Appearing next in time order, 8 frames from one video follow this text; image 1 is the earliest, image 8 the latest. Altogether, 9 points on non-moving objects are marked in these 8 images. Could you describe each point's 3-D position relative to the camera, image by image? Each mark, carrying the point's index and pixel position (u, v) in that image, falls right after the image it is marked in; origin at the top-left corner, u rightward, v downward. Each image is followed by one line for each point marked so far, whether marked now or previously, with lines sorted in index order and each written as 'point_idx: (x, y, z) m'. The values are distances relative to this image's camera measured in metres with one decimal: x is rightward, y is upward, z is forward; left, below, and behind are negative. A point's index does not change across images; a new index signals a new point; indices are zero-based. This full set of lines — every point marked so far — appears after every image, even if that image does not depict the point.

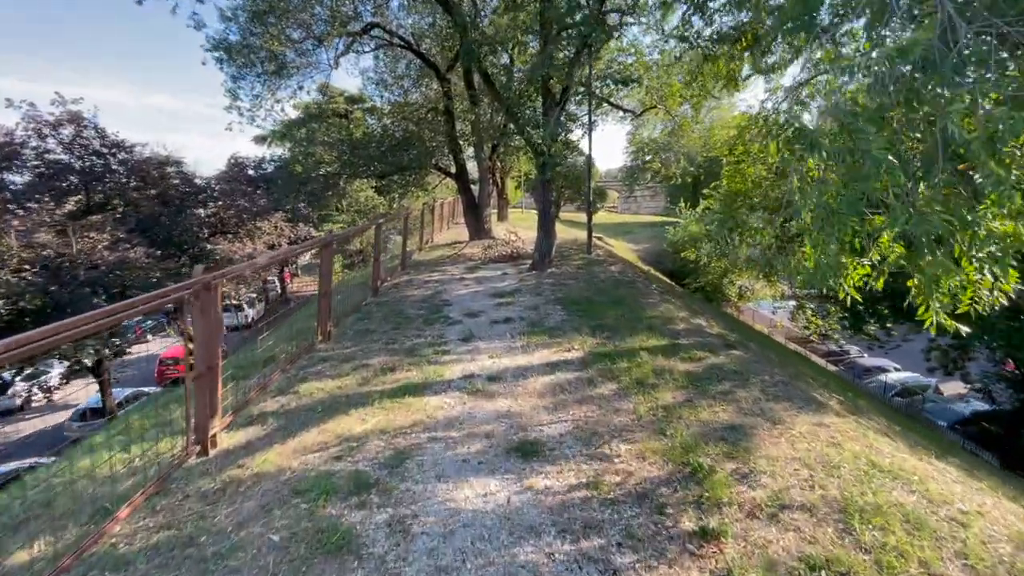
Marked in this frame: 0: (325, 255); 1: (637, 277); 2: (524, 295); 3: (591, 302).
0: (-2.4, +0.4, +6.3) m
1: (+2.5, +0.2, +9.9) m
2: (+0.2, -0.1, +8.2) m
3: (+1.2, -0.2, +7.5) m
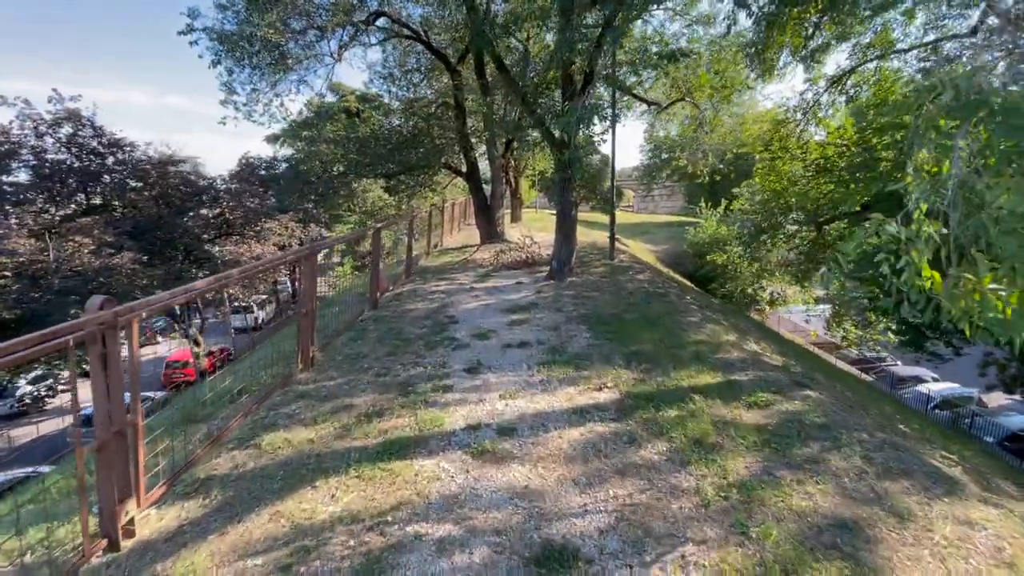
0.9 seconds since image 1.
0: (-2.2, +0.2, +5.3) m
1: (+2.8, 0.0, +8.8) m
2: (+0.4, -0.3, +7.1) m
3: (+1.4, -0.4, +6.4) m
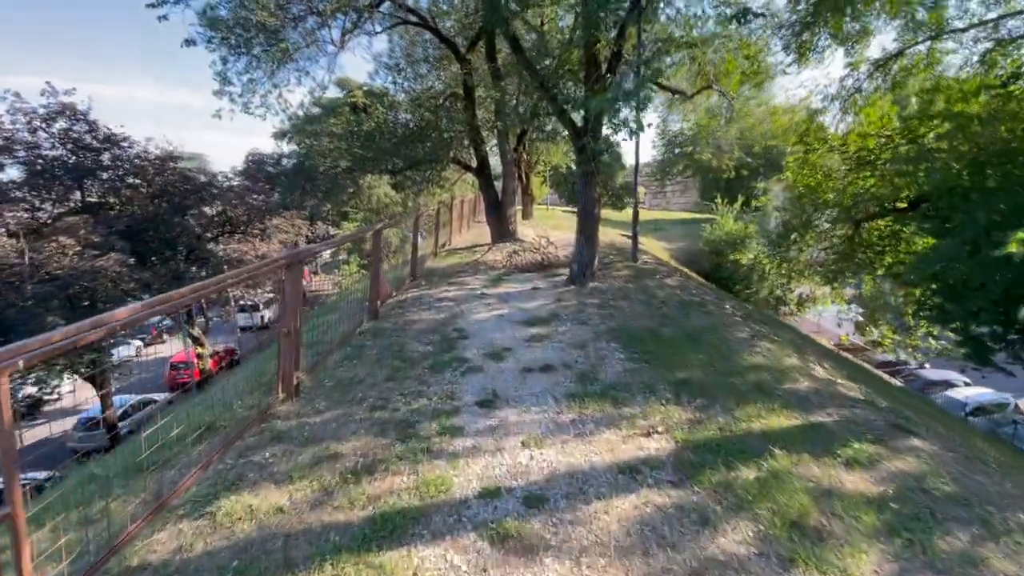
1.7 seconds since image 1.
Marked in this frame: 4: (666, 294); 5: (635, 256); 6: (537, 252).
0: (-2.0, +0.1, +4.5) m
1: (+3.0, -0.1, +7.9) m
2: (+0.7, -0.5, +6.2) m
3: (+1.6, -0.6, +5.5) m
4: (+2.4, -0.1, +7.7) m
5: (+2.6, +0.7, +10.6) m
6: (+0.5, +0.8, +10.7) m
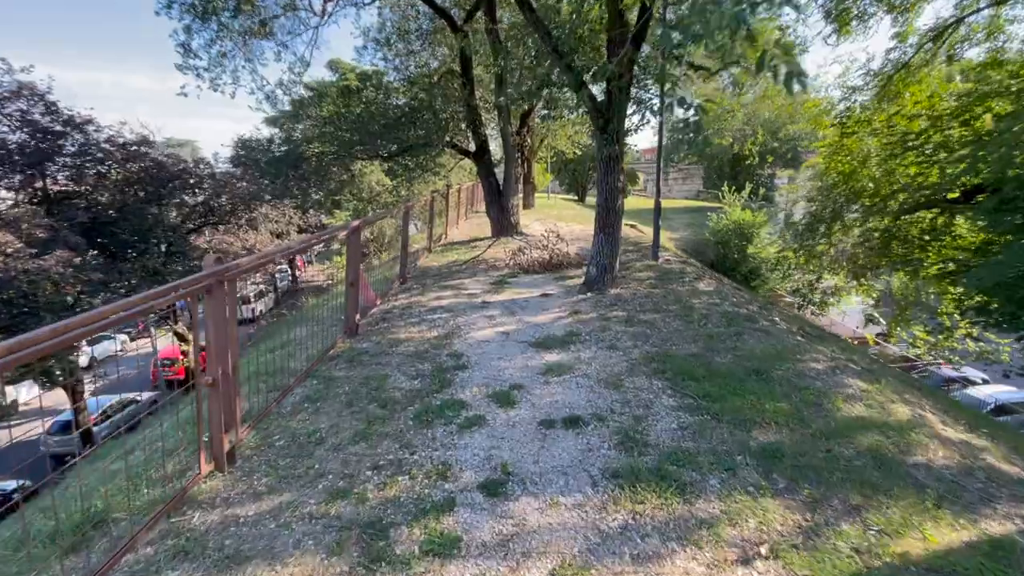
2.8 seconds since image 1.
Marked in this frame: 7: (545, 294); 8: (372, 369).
0: (-1.9, -0.1, +3.2) m
1: (+3.1, -0.2, +6.6) m
2: (+0.8, -0.6, +5.0) m
3: (+1.7, -0.7, +4.2) m
4: (+2.5, -0.2, +6.4) m
5: (+2.7, +0.6, +9.3) m
6: (+0.6, +0.7, +9.4) m
7: (+0.5, -0.1, +7.2) m
8: (-1.4, -0.8, +4.8) m
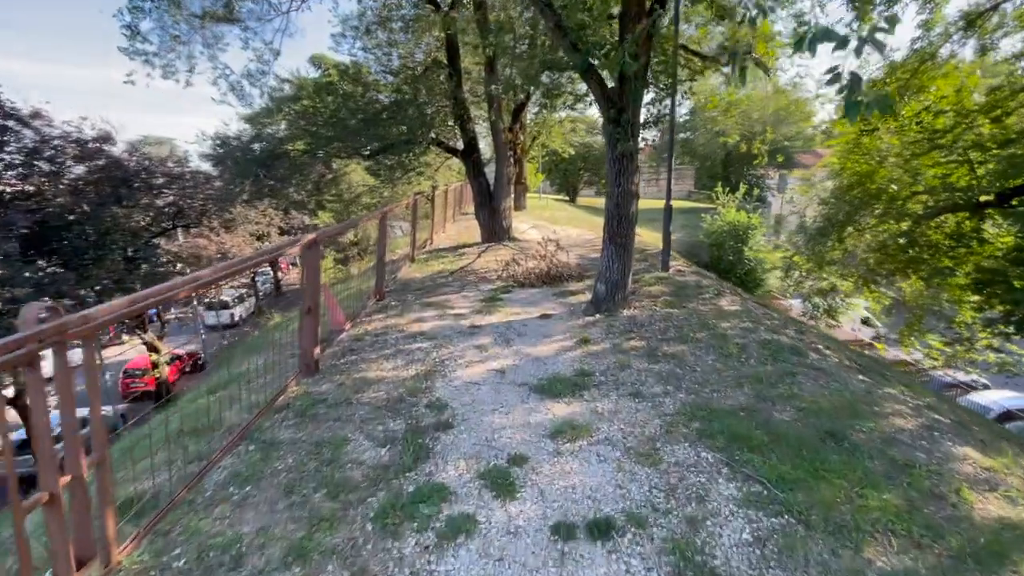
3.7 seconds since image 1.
0: (-1.9, -0.4, +2.0) m
1: (+3.1, -0.5, +5.6) m
2: (+0.7, -0.9, +3.9) m
3: (+1.7, -1.0, +3.2) m
4: (+2.4, -0.5, +5.4) m
5: (+2.6, +0.4, +8.3) m
6: (+0.5, +0.5, +8.3) m
7: (+0.4, -0.3, +6.1) m
8: (-1.4, -1.0, +3.7) m
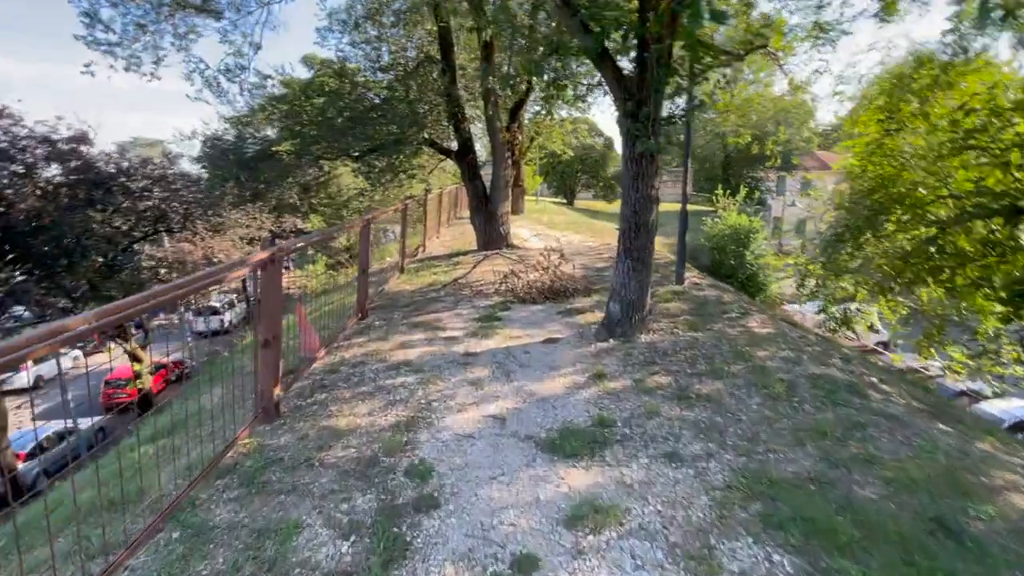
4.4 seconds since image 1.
0: (-1.8, -0.6, +1.2) m
1: (+3.1, -0.7, +4.8) m
2: (+0.8, -1.1, +3.1) m
3: (+1.8, -1.2, +2.4) m
4: (+2.4, -0.7, +4.5) m
5: (+2.6, +0.2, +7.5) m
6: (+0.5, +0.2, +7.5) m
7: (+0.4, -0.6, +5.3) m
8: (-1.4, -1.3, +2.9) m
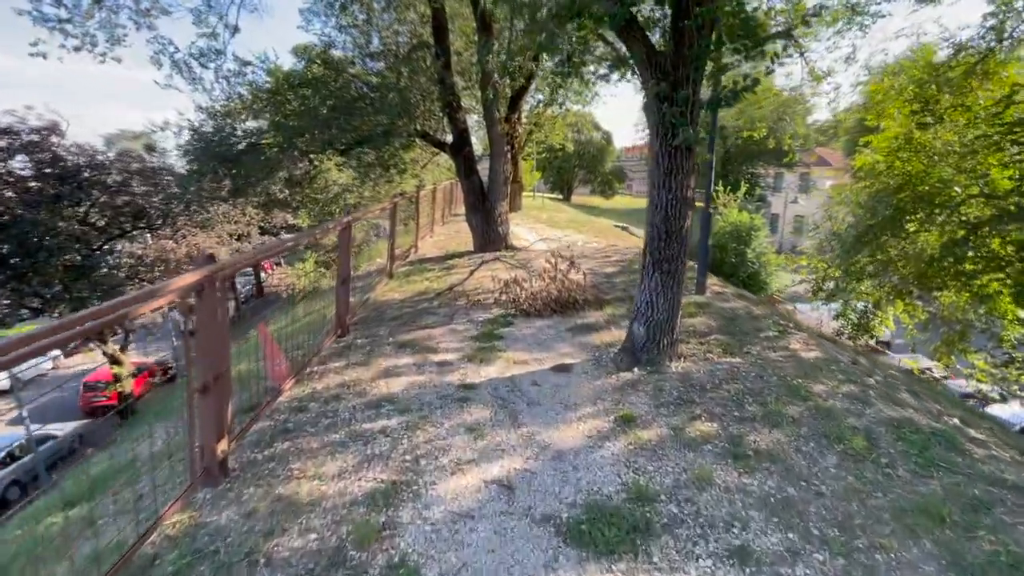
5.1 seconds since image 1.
0: (-1.8, -0.8, +0.3) m
1: (+3.1, -0.9, +4.0) m
2: (+0.8, -1.3, +2.2) m
3: (+1.8, -1.4, +1.6) m
4: (+2.5, -0.9, +3.7) m
5: (+2.6, 0.0, +6.7) m
6: (+0.5, +0.1, +6.6) m
7: (+0.5, -0.7, +4.5) m
8: (-1.3, -1.4, +2.0) m
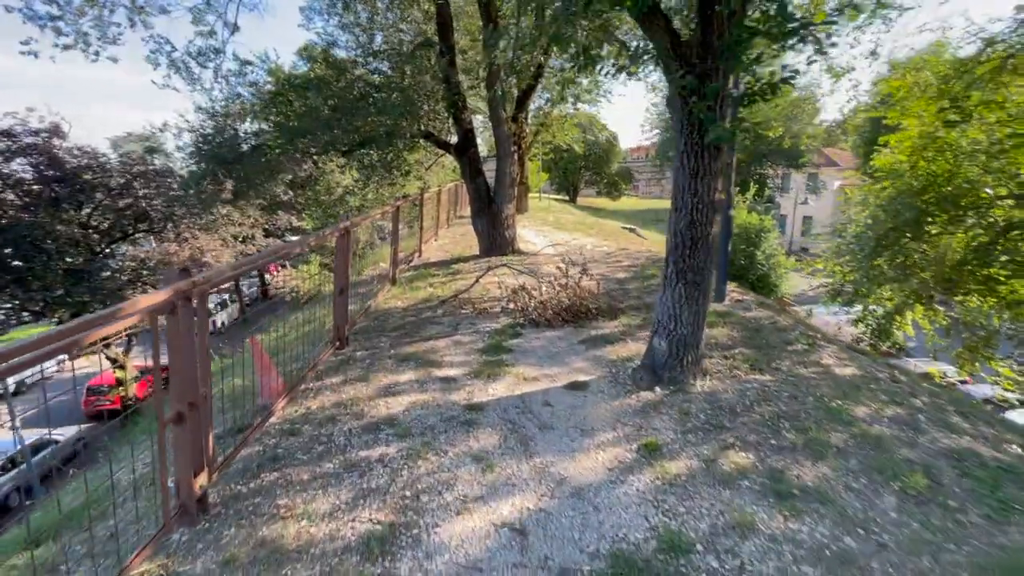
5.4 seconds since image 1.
0: (-1.7, -0.9, 0.0) m
1: (+3.2, -1.0, +3.6) m
2: (+0.9, -1.4, +1.9) m
3: (+1.9, -1.5, +1.2) m
4: (+2.5, -0.9, +3.4) m
5: (+2.7, -0.1, +6.3) m
6: (+0.6, 0.0, +6.3) m
7: (+0.6, -0.8, +4.1) m
8: (-1.2, -1.5, +1.7) m
